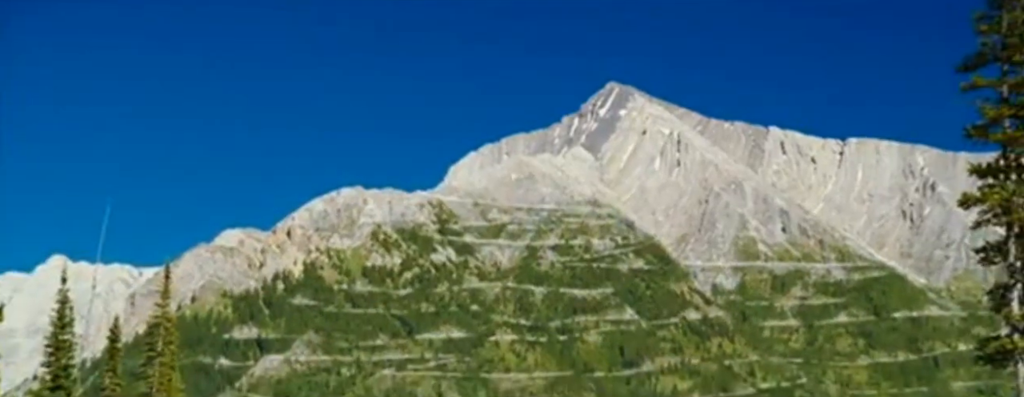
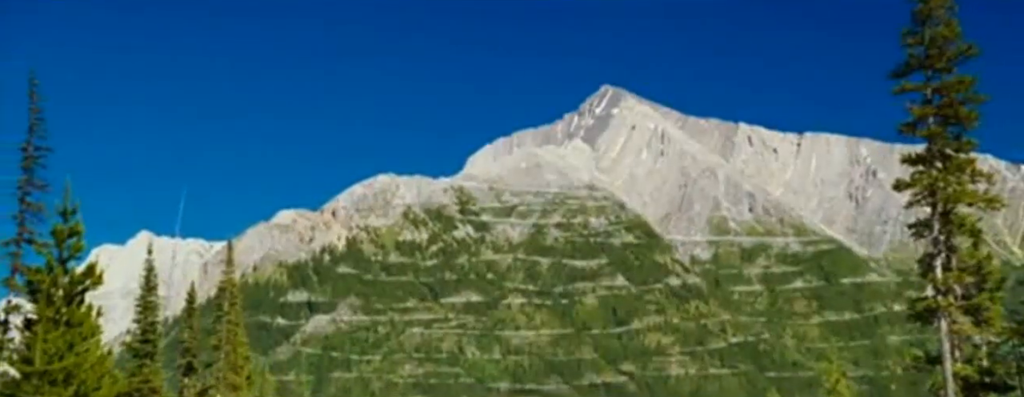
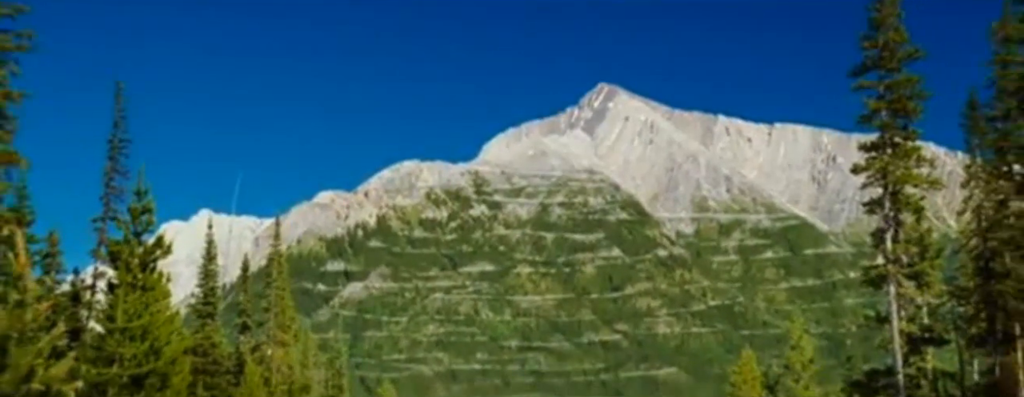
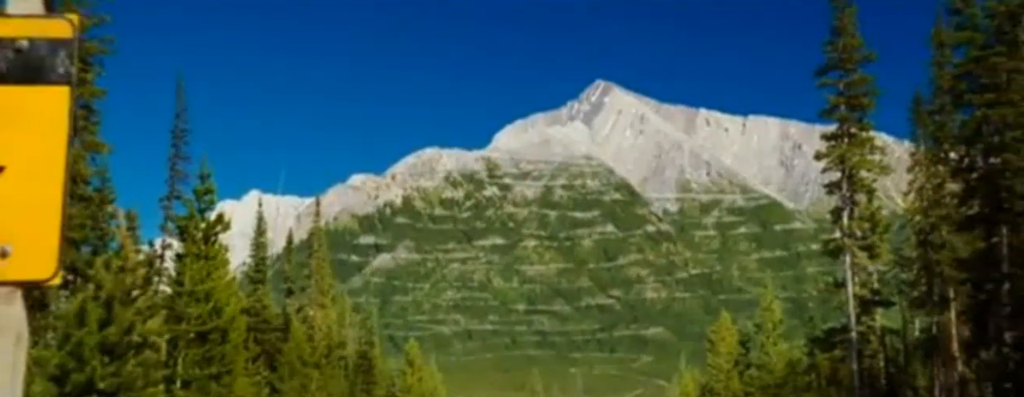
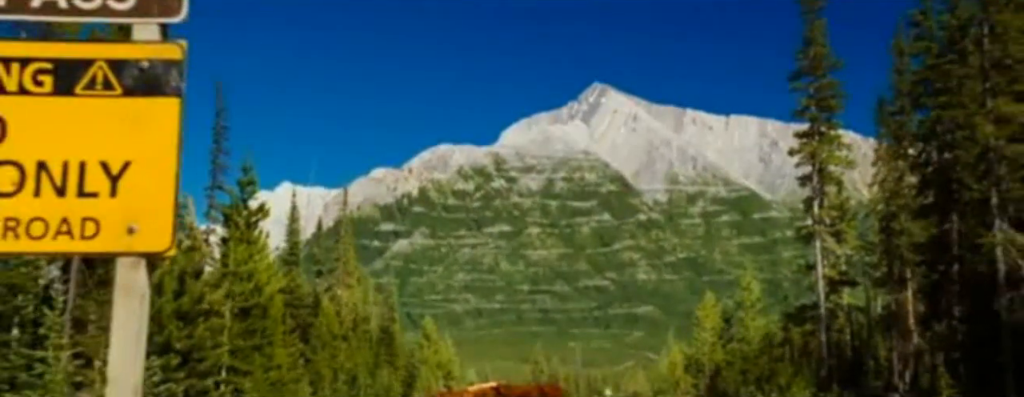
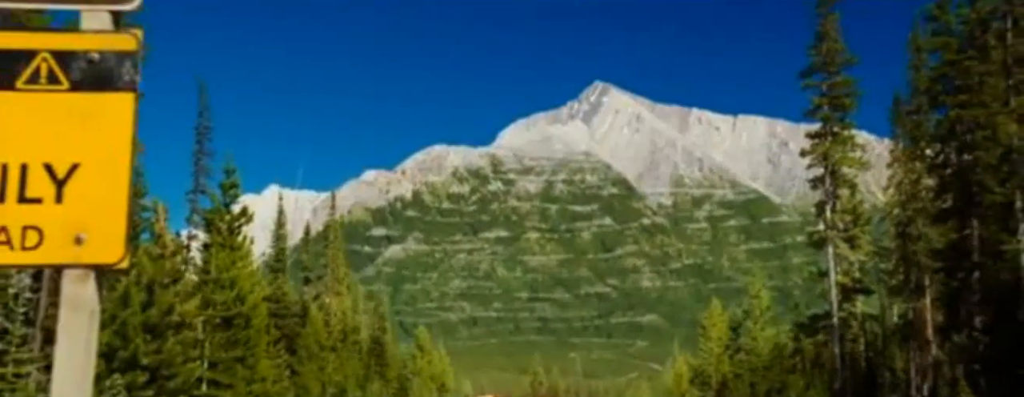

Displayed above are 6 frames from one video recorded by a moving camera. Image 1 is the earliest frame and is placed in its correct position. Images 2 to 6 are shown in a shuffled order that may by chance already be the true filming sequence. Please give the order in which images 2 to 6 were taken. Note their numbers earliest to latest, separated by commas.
2, 3, 4, 6, 5
